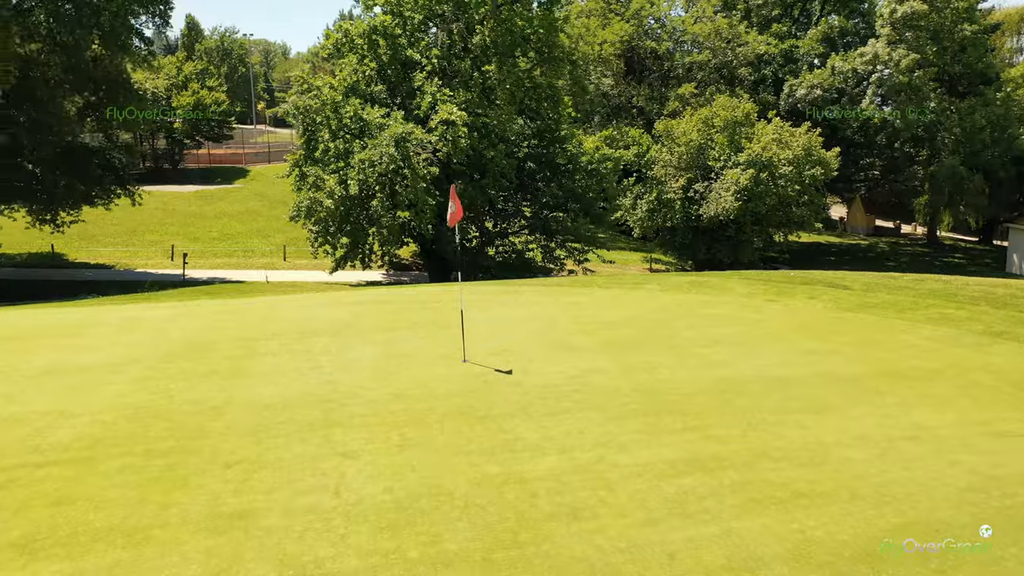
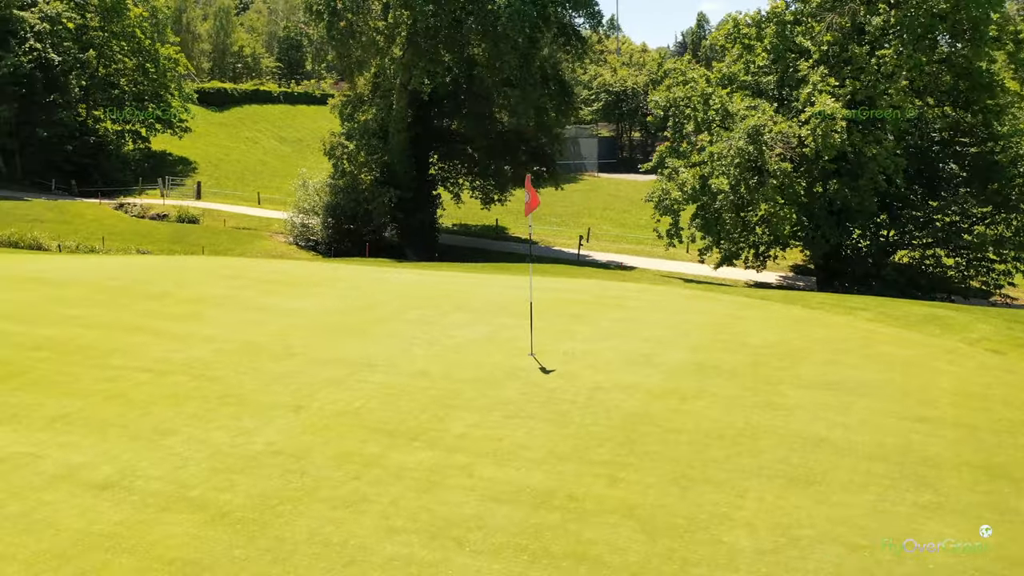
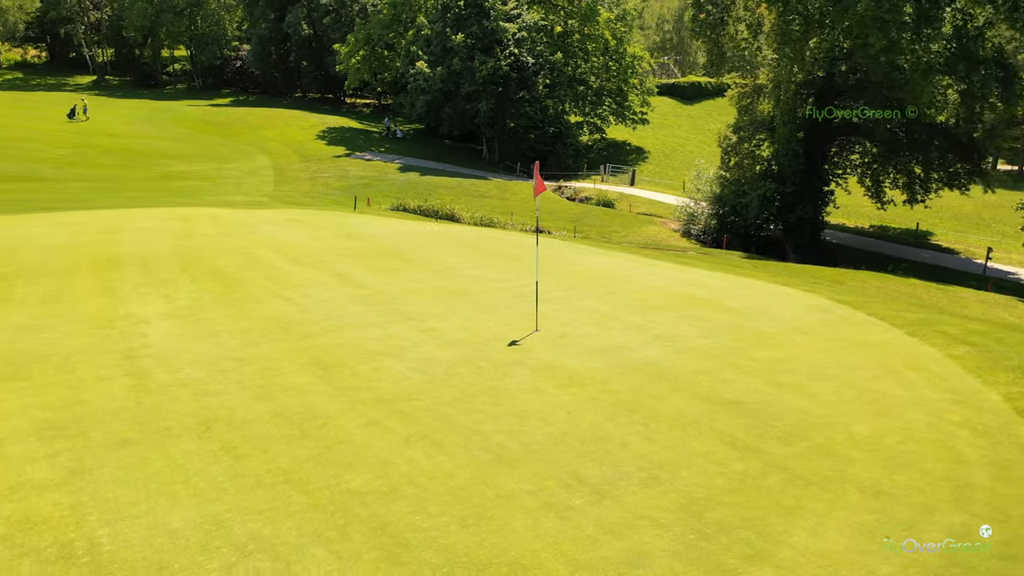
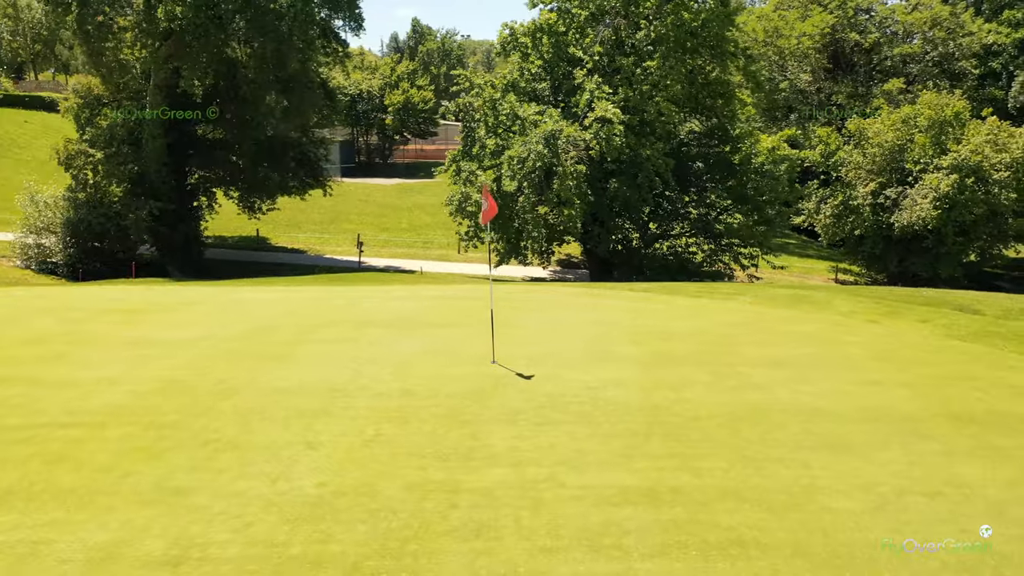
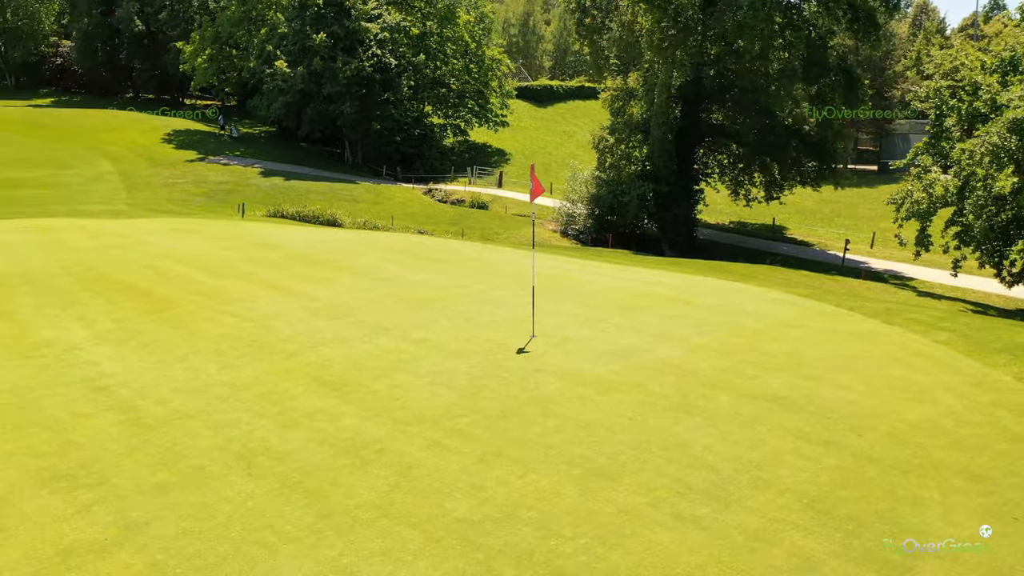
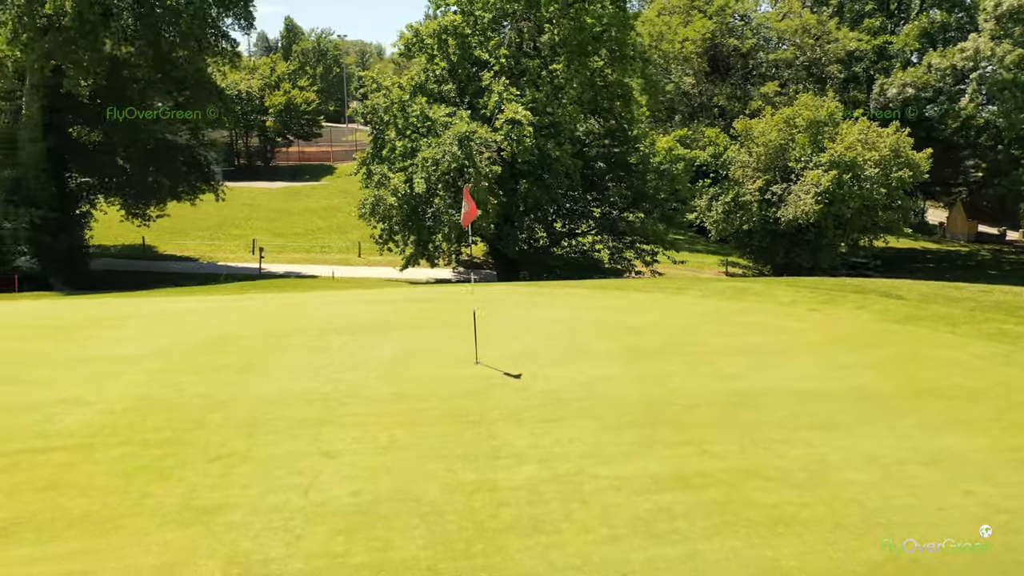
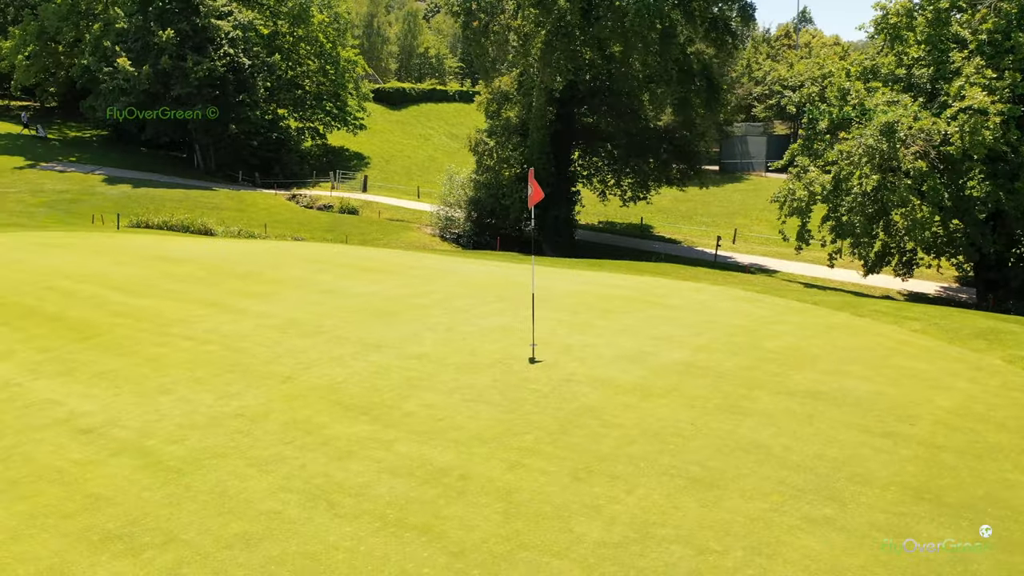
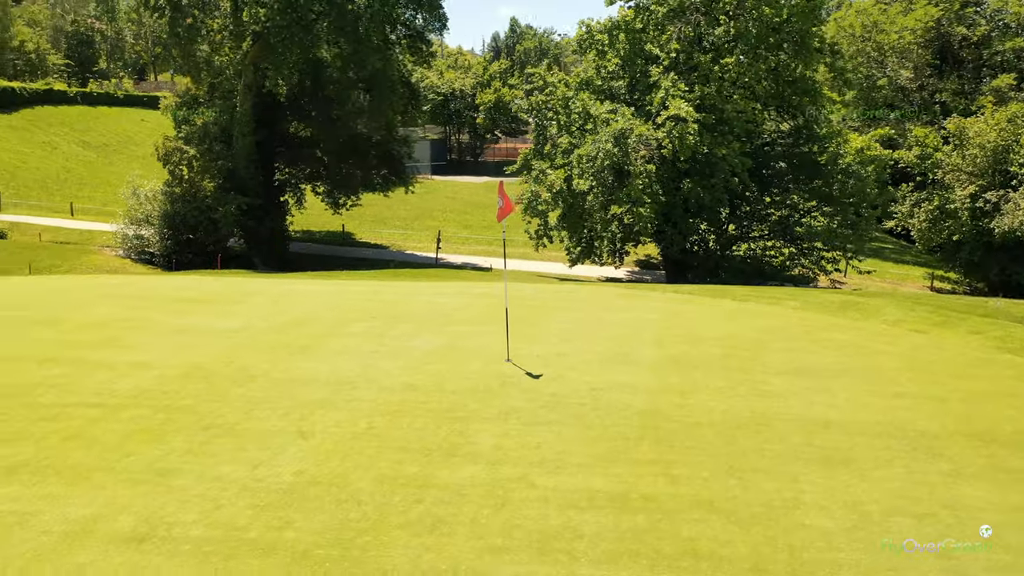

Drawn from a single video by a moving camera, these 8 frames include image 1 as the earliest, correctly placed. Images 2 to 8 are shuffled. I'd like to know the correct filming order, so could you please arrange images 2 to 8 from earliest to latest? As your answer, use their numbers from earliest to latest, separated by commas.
6, 4, 8, 2, 7, 5, 3
